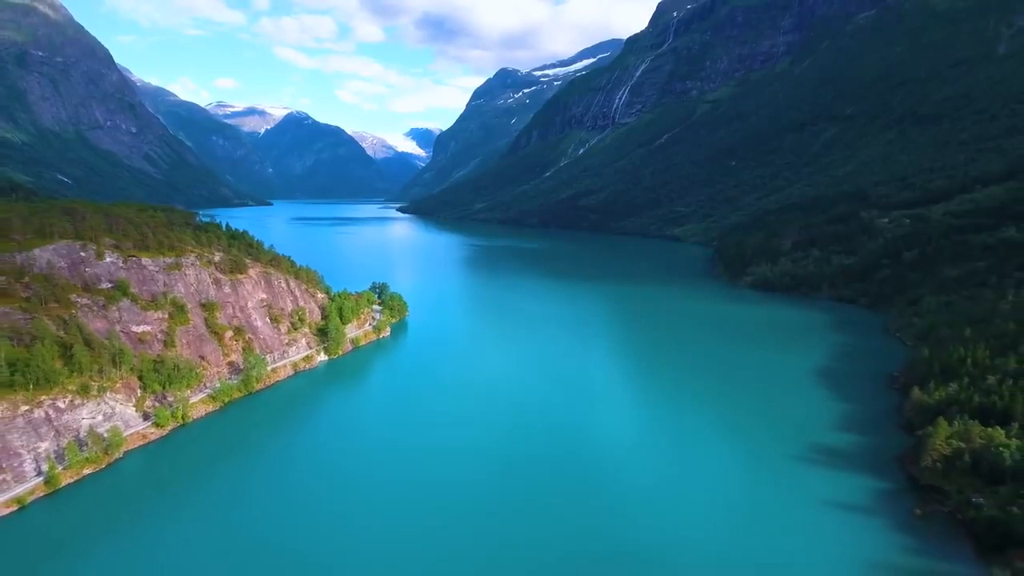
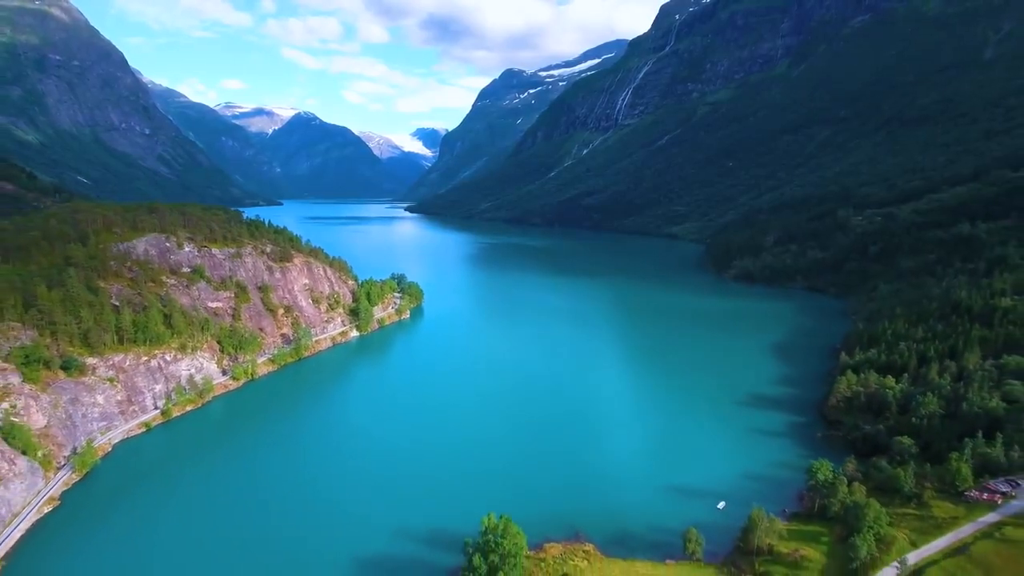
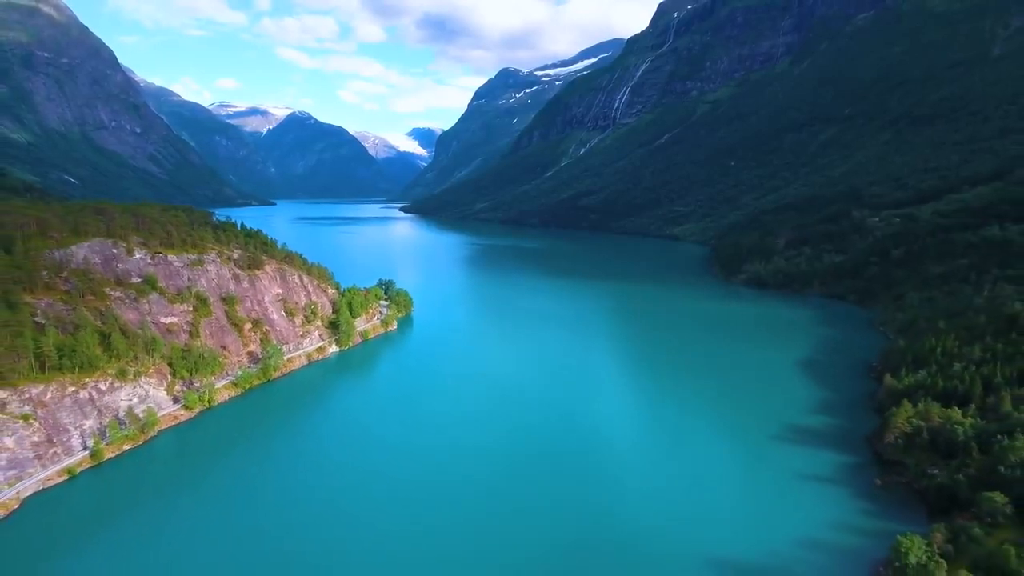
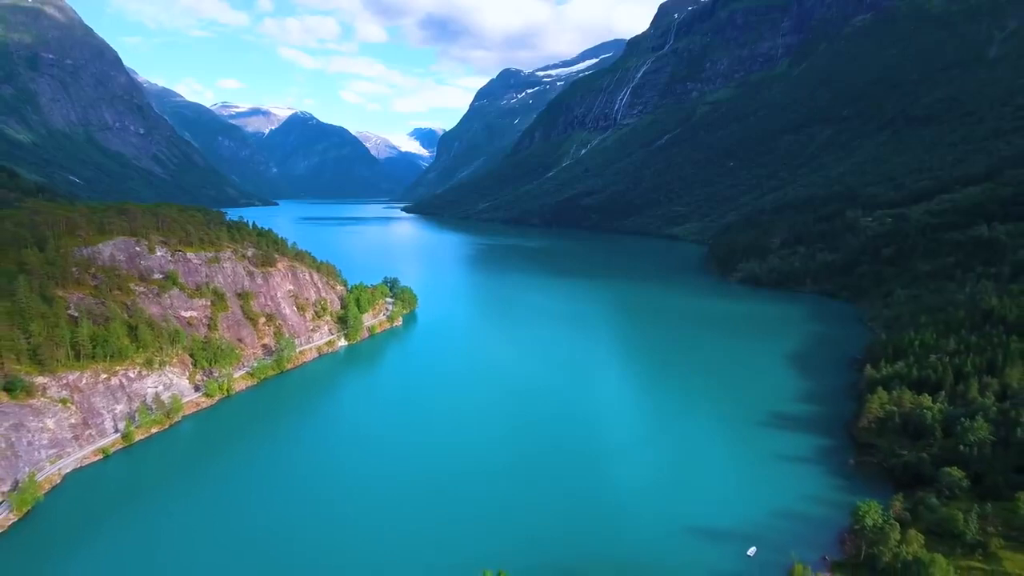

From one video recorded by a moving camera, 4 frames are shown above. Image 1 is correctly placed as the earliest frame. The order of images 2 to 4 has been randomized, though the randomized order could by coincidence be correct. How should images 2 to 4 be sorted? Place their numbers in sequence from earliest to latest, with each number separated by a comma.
3, 4, 2
